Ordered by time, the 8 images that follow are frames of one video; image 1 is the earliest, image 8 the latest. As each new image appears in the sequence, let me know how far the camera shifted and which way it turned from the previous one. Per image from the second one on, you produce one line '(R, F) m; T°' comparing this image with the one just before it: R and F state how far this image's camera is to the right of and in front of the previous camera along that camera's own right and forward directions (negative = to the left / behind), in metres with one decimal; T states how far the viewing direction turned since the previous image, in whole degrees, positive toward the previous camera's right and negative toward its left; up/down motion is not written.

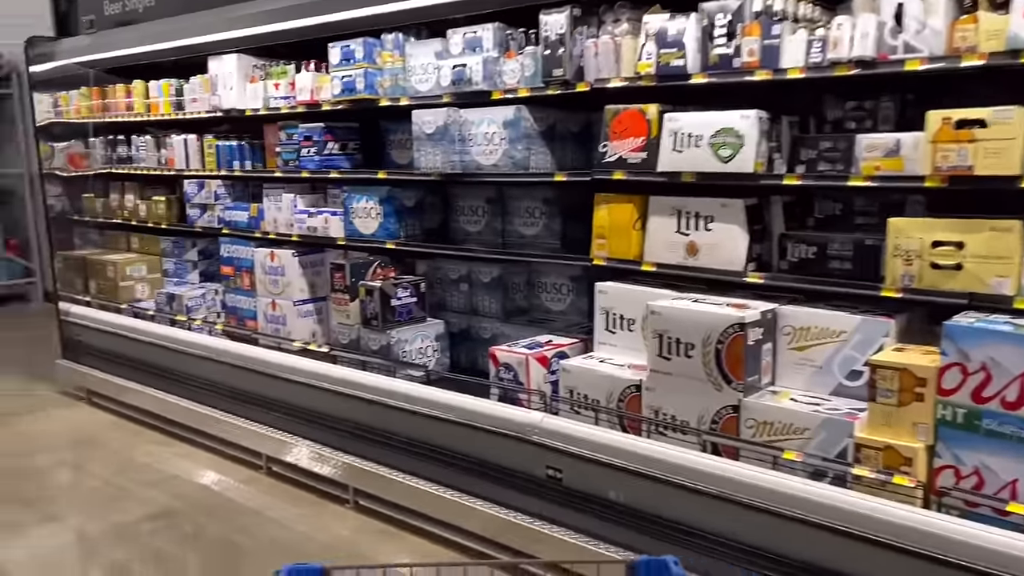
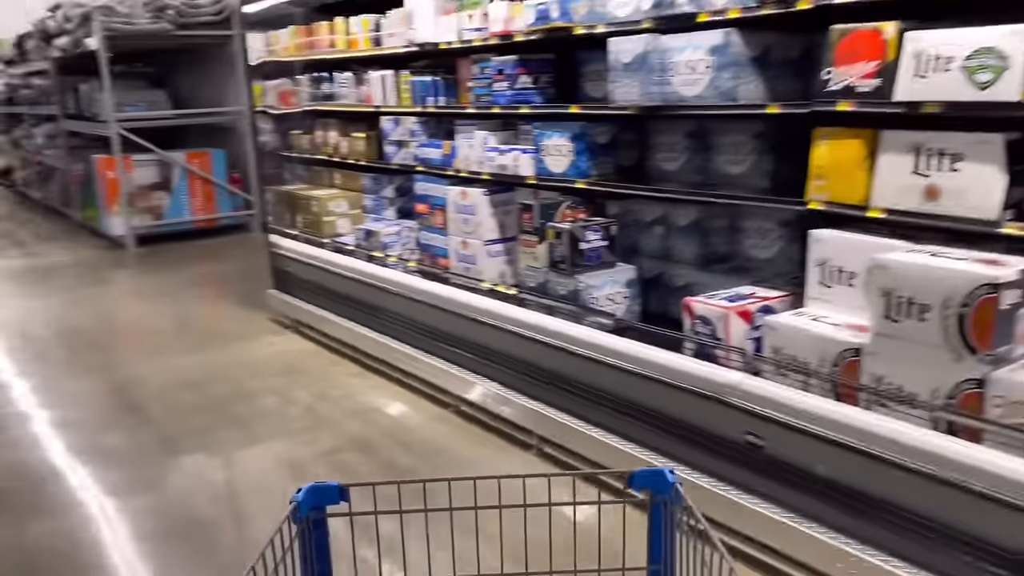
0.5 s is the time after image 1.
(0.0, +0.2) m; -13°
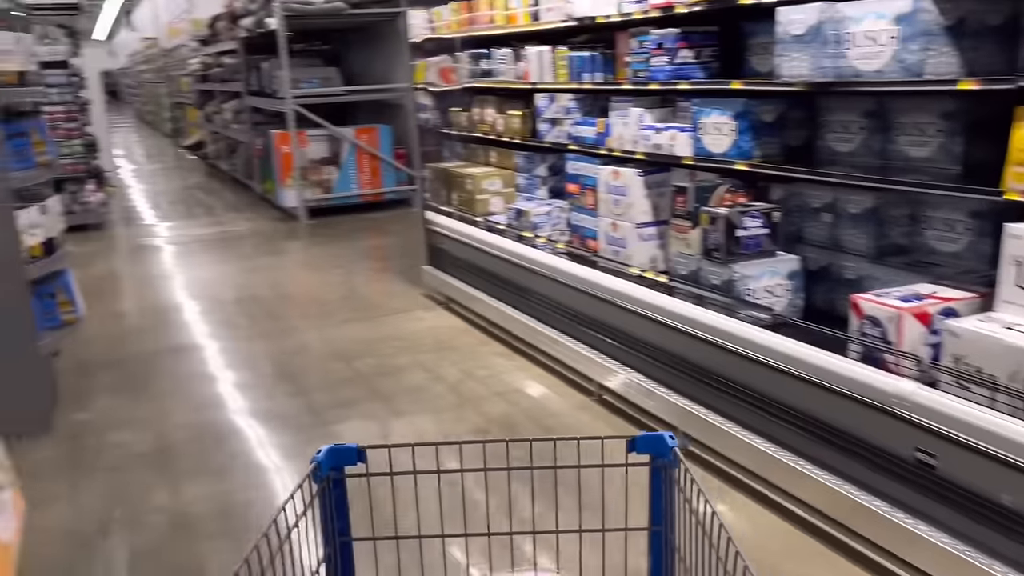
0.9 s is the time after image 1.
(0.0, +0.1) m; -11°
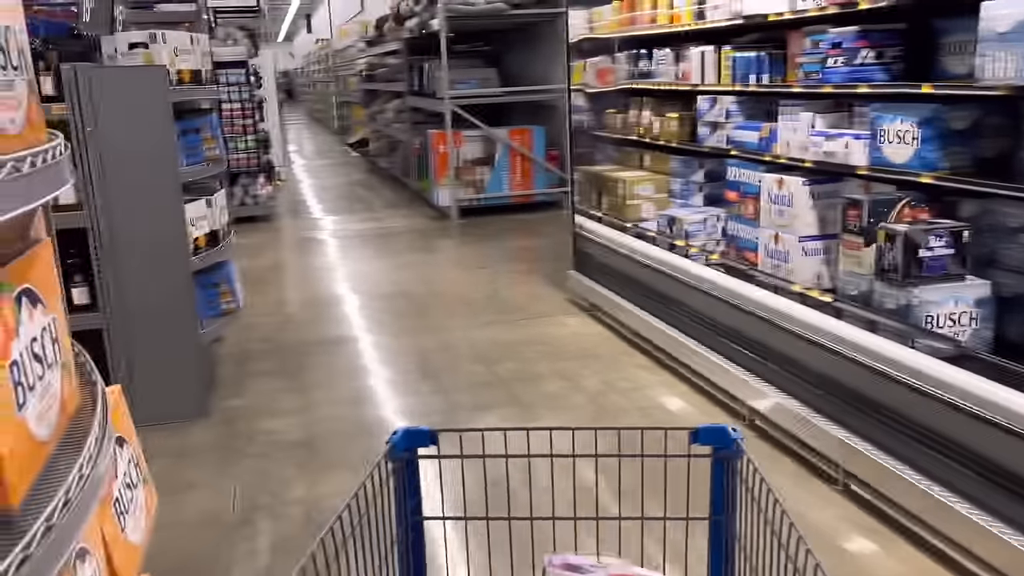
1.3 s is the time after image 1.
(0.0, +0.1) m; -10°
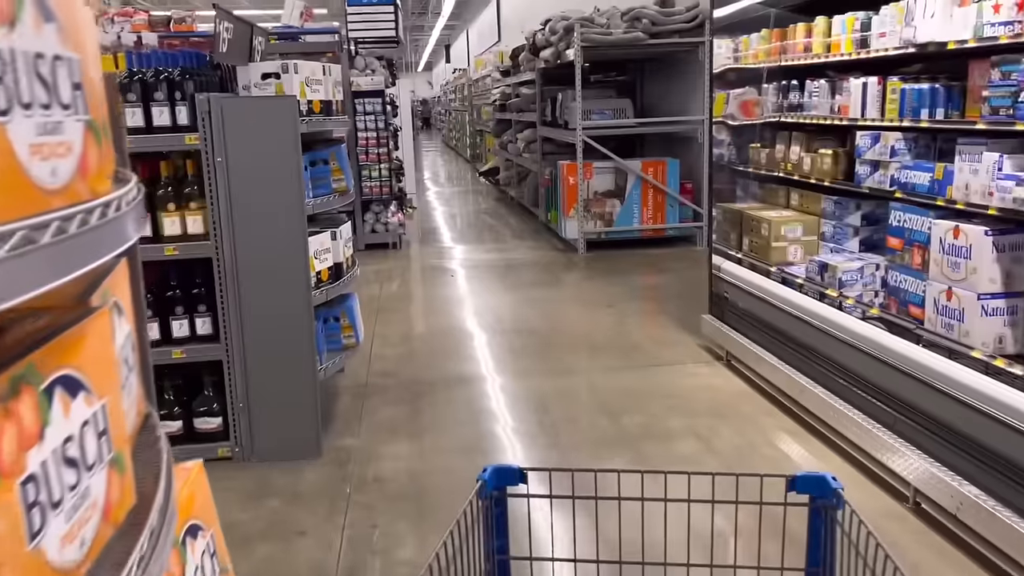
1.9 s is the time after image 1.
(0.0, +0.3) m; -8°
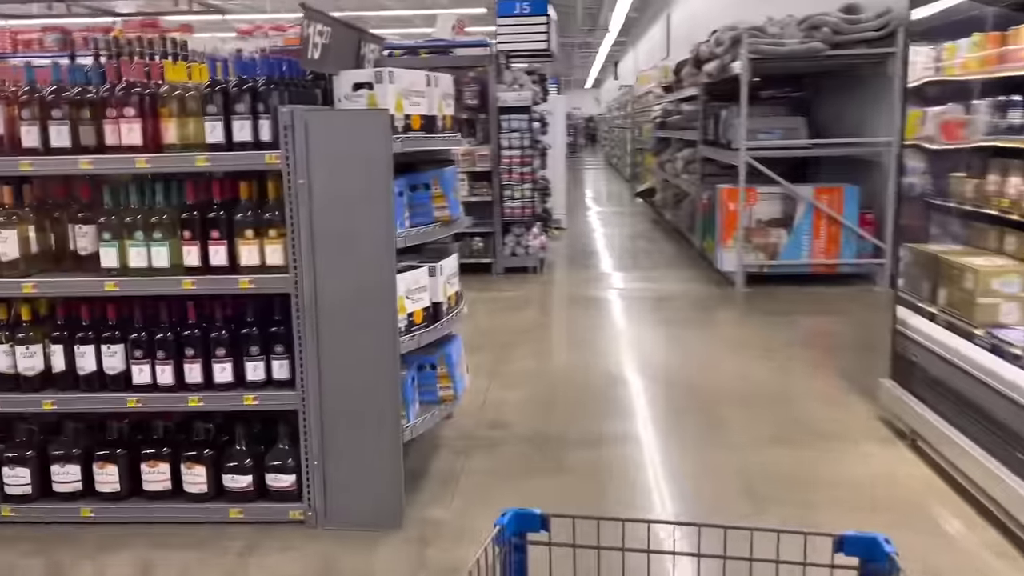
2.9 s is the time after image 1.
(+0.1, +0.6) m; -11°
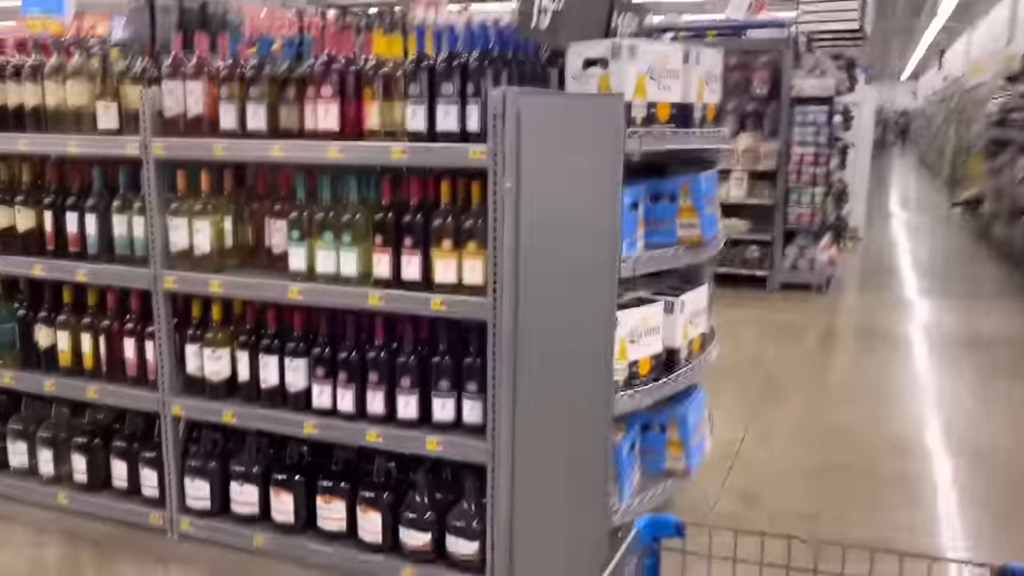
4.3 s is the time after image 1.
(0.0, +0.8) m; -18°
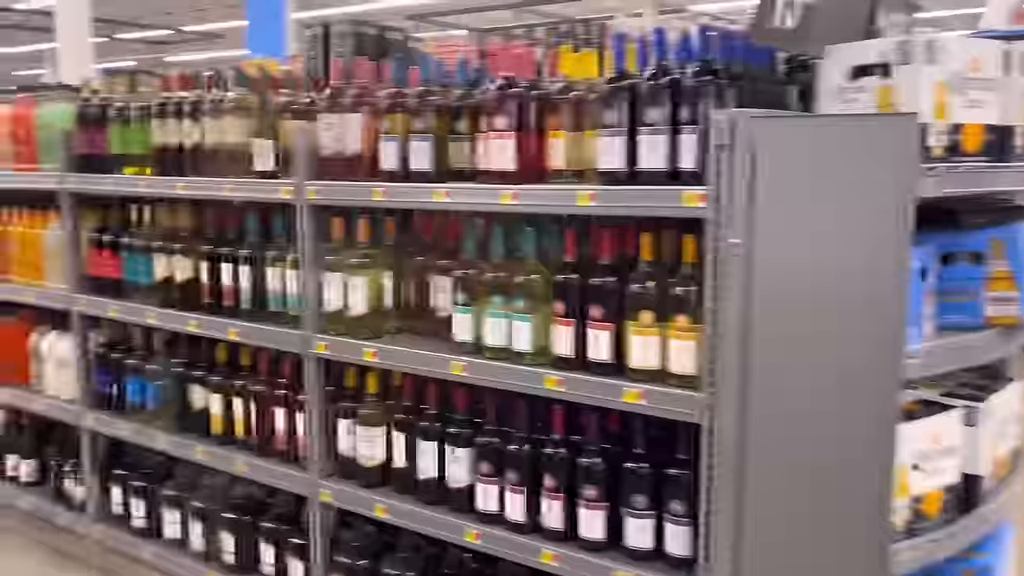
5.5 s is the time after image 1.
(-0.1, +0.6) m; -13°
